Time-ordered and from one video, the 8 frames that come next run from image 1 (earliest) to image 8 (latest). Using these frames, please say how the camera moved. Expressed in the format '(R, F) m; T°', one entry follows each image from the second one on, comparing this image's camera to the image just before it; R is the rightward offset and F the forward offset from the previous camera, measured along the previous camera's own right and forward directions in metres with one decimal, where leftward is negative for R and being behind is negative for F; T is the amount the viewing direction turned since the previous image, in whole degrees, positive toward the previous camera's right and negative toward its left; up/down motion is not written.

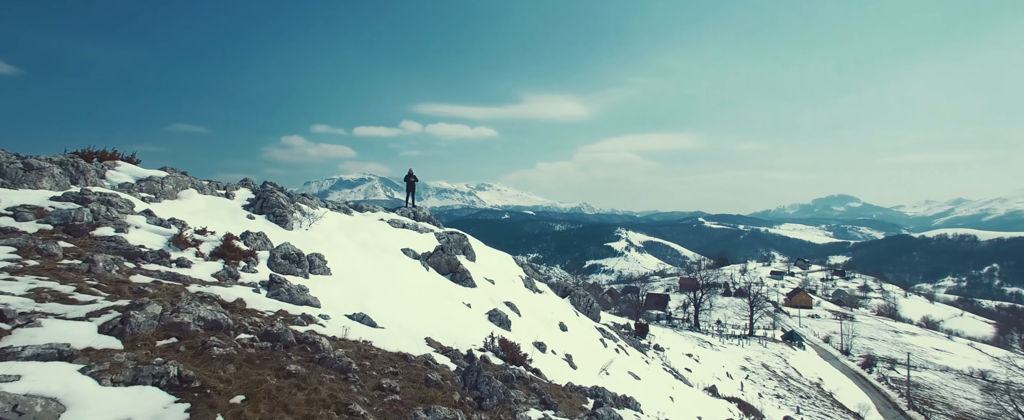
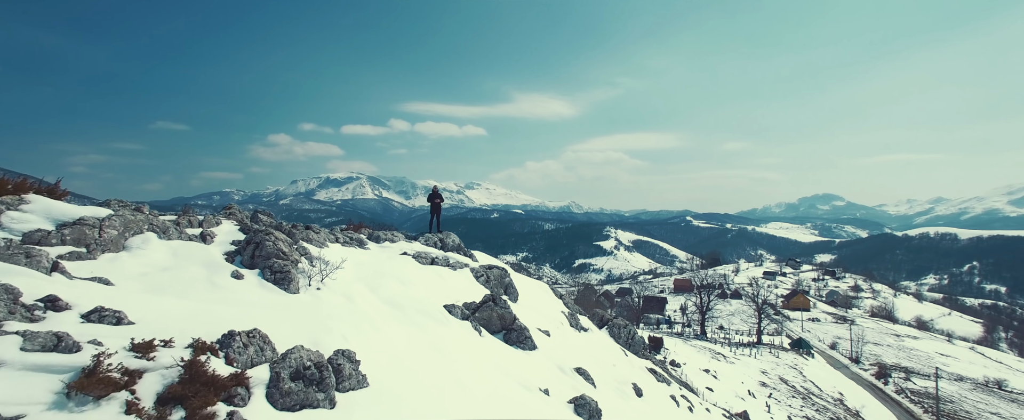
(-1.4, +2.6) m; +1°
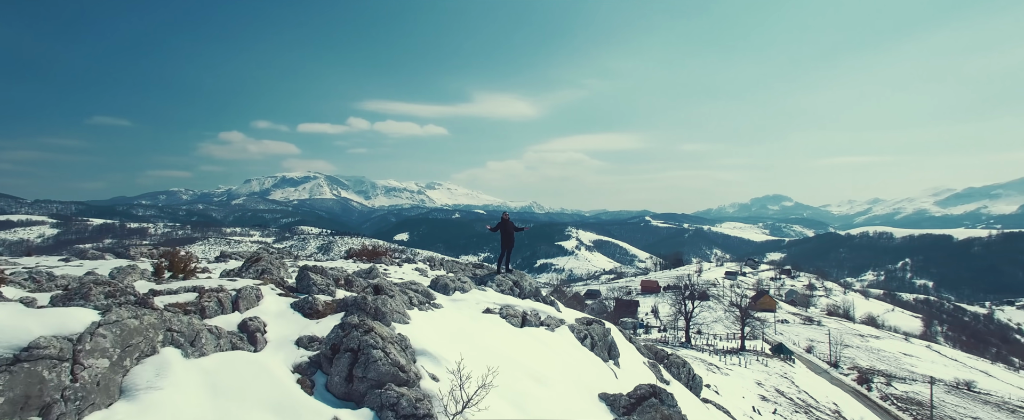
(-2.5, +2.5) m; +5°
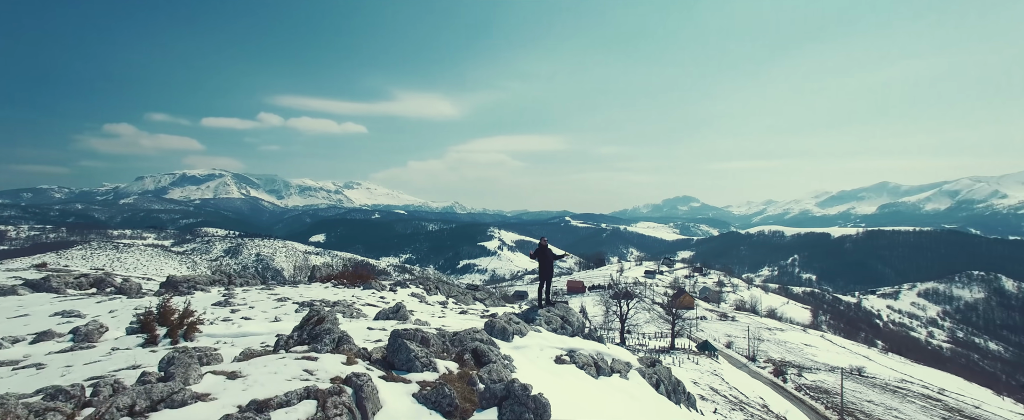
(-2.1, +1.0) m; +9°
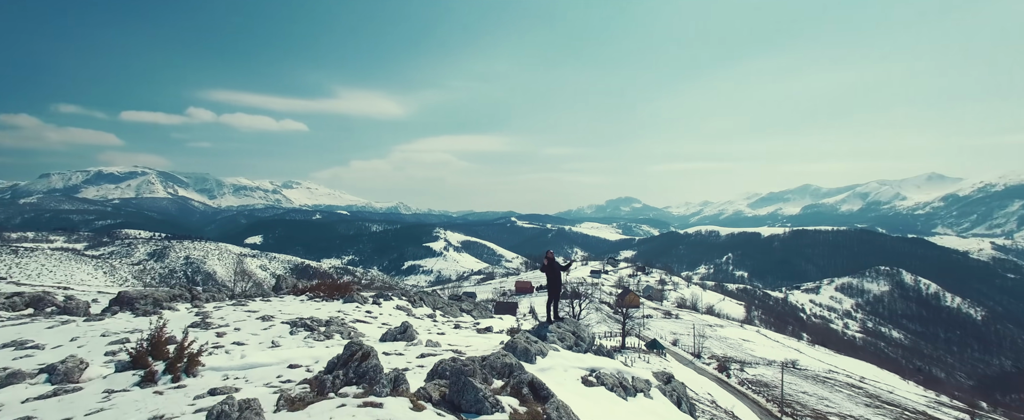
(-1.1, +0.3) m; +6°
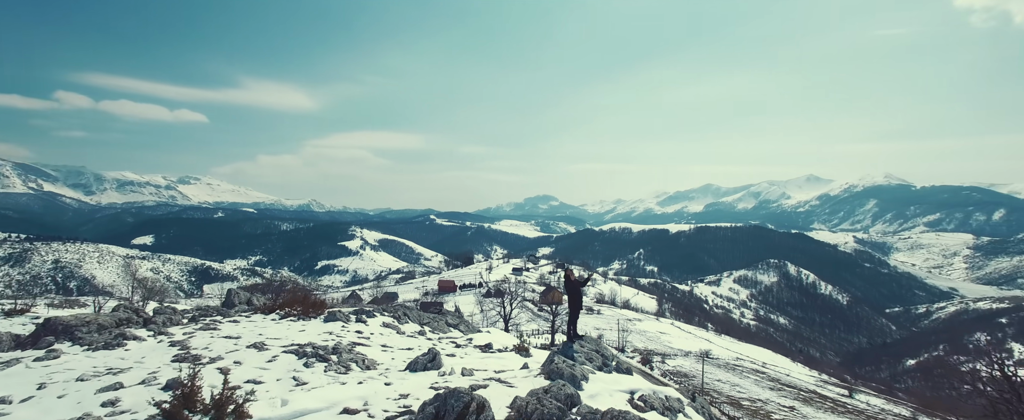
(-1.7, +0.2) m; +9°
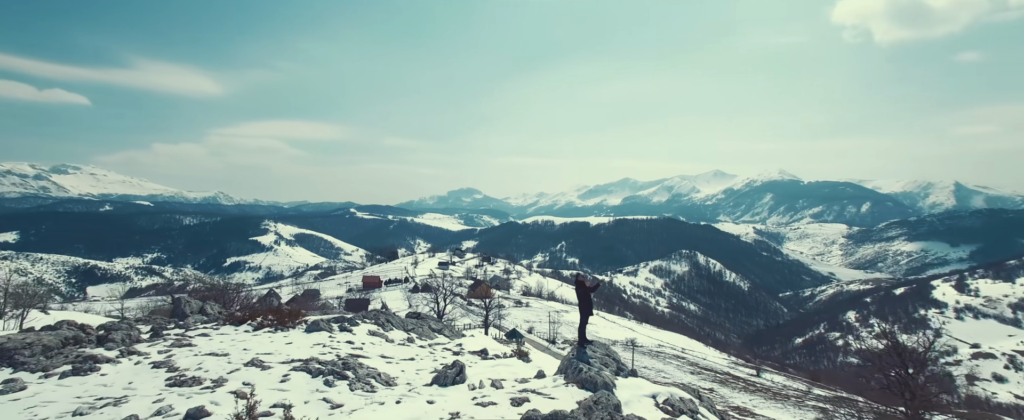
(-1.5, 0.0) m; +9°
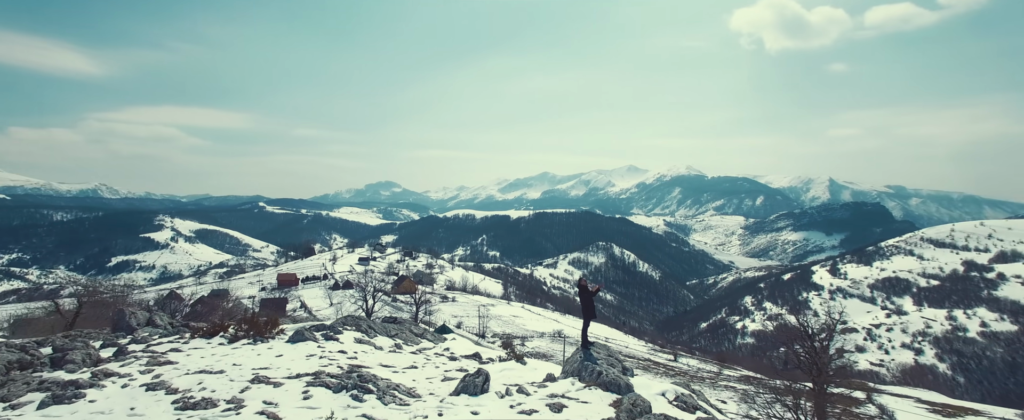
(-1.6, -0.2) m; +9°
